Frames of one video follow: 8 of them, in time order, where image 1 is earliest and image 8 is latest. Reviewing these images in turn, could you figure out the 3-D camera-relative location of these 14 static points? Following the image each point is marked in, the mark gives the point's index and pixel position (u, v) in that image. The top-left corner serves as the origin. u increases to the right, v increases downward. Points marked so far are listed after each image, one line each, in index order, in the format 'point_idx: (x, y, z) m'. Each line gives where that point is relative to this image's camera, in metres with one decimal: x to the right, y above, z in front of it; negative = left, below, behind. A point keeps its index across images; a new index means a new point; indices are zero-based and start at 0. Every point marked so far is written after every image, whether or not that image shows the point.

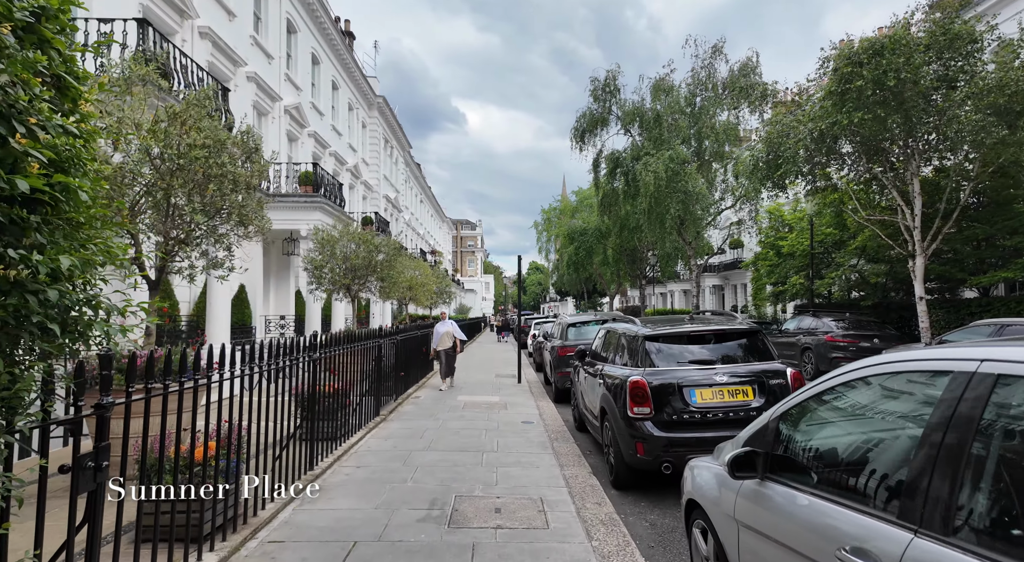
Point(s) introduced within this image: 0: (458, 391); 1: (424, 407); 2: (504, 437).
0: (-1.1, -2.4, +12.2) m
1: (-1.6, -2.3, +10.1) m
2: (-0.1, -2.1, +7.8) m
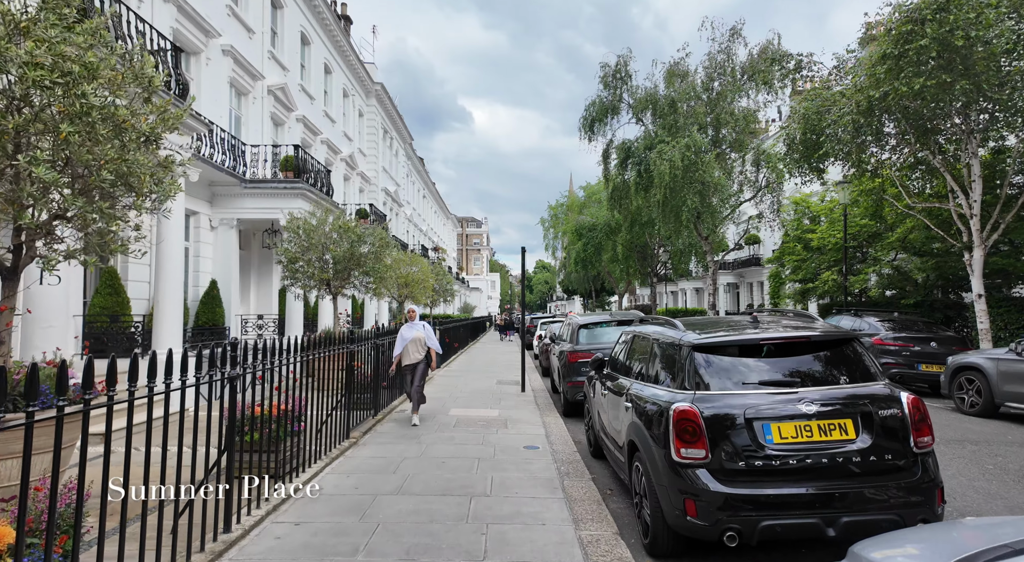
0: (-1.1, -2.3, +10.6) m
1: (-1.6, -2.2, +8.5) m
2: (-0.1, -2.0, +6.1) m
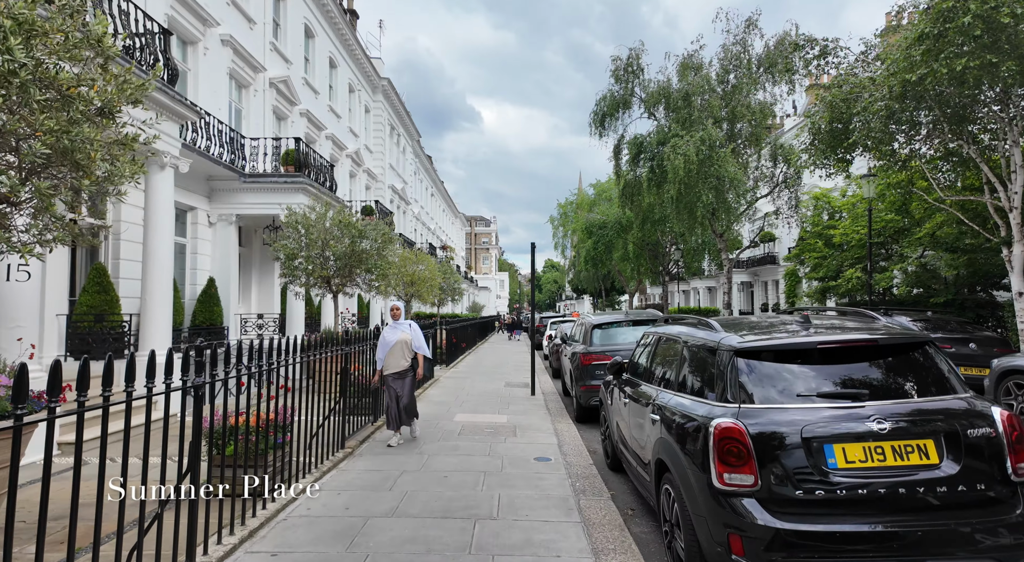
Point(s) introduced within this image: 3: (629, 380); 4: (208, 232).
0: (-0.9, -2.2, +10.0) m
1: (-1.4, -2.1, +7.9) m
2: (0.0, -2.0, +5.5) m
3: (+1.3, -1.1, +6.1) m
4: (-7.3, +1.2, +13.9) m
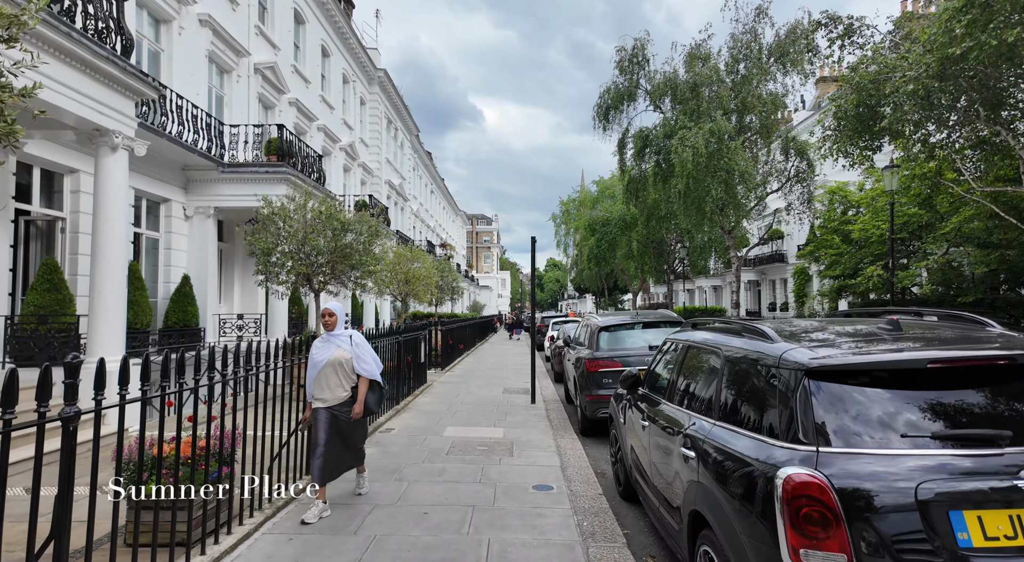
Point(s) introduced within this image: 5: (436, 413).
0: (-1.0, -2.2, +9.0) m
1: (-1.5, -2.1, +6.9) m
2: (-0.1, -2.0, +4.5) m
3: (+1.2, -1.0, +5.1) m
4: (-7.4, +1.2, +12.9) m
5: (-1.2, -2.2, +9.3) m
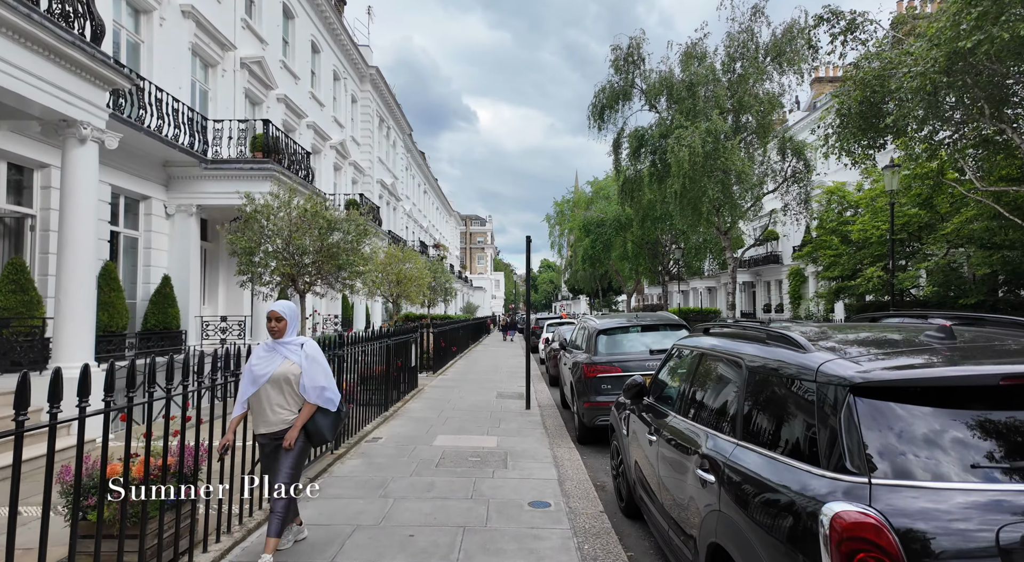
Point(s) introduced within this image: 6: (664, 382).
0: (-1.1, -2.2, +8.5) m
1: (-1.5, -2.1, +6.5) m
2: (-0.1, -2.0, +4.1) m
3: (+1.2, -1.0, +4.7) m
4: (-7.5, +1.2, +12.4) m
5: (-1.3, -2.2, +8.9) m
6: (+1.3, -0.8, +4.8) m
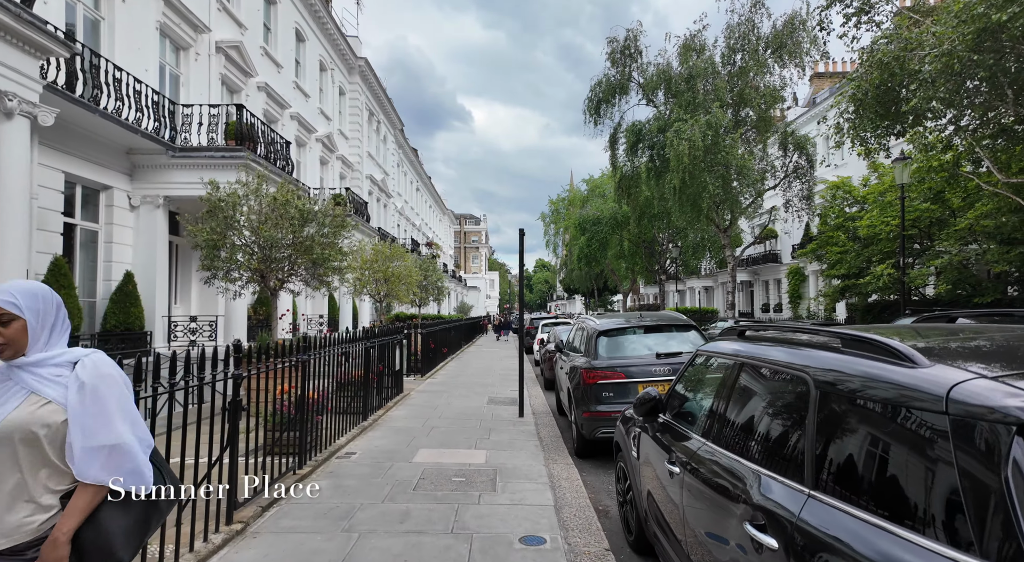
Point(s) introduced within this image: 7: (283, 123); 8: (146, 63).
0: (-1.2, -2.1, +7.7) m
1: (-1.7, -2.0, +5.6) m
2: (-0.2, -1.9, +3.2) m
3: (+1.1, -1.0, +3.9) m
4: (-7.7, +1.3, +11.5) m
5: (-1.4, -2.1, +8.0) m
6: (+1.2, -0.8, +3.9) m
7: (-7.7, +5.3, +19.3) m
8: (-7.6, +4.5, +11.8) m
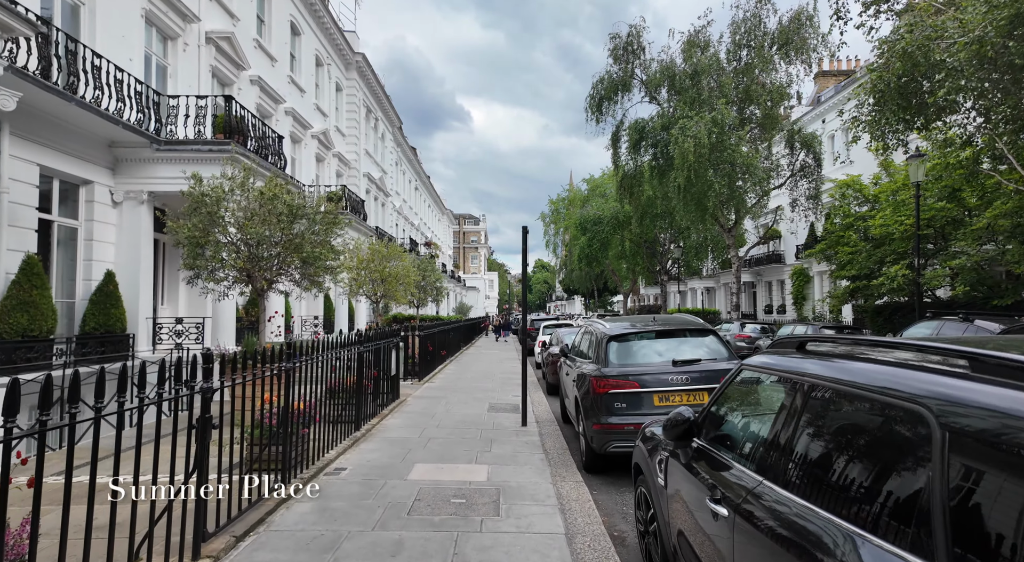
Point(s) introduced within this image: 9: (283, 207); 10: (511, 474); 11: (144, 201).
0: (-1.1, -2.1, +7.1) m
1: (-1.6, -2.0, +5.0) m
2: (-0.2, -1.9, +2.7) m
3: (+1.1, -1.0, +3.4) m
4: (-7.6, +1.3, +10.9) m
5: (-1.4, -2.1, +7.5) m
6: (+1.2, -0.8, +3.4) m
7: (-7.7, +5.3, +18.7) m
8: (-7.5, +4.5, +11.3) m
9: (-3.5, +1.1, +8.6) m
10: (0.0, -2.1, +6.3) m
11: (-7.0, +1.5, +11.0) m
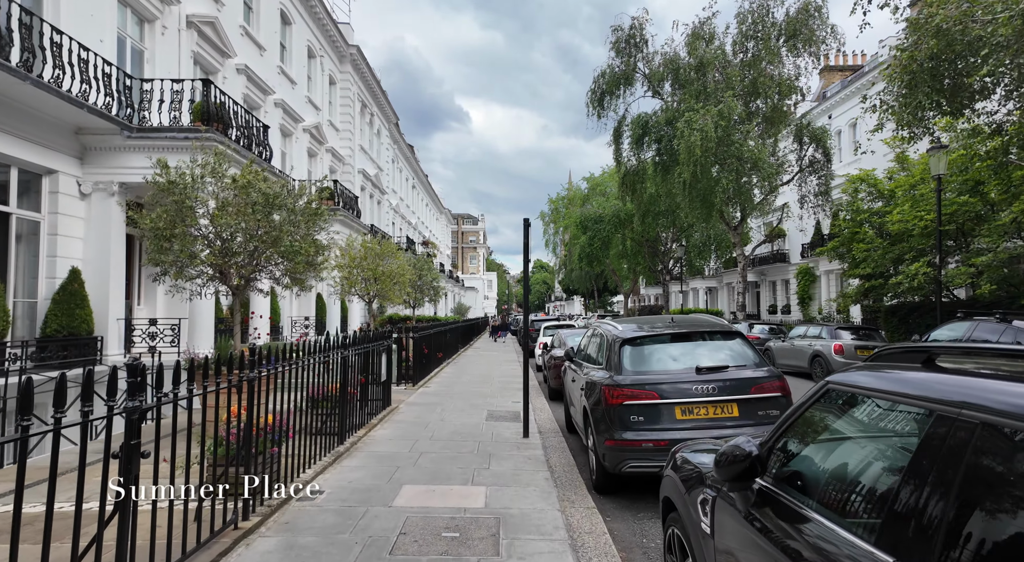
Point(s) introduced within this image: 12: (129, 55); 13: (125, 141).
0: (-1.1, -2.1, +6.3) m
1: (-1.6, -2.0, +4.2) m
2: (-0.1, -1.9, +1.9) m
3: (+1.1, -0.9, +2.5) m
4: (-7.6, +1.3, +10.1) m
5: (-1.4, -2.1, +6.7) m
6: (+1.2, -0.7, +2.6) m
7: (-7.7, +5.4, +17.9) m
8: (-7.5, +4.6, +10.5) m
9: (-3.4, +1.1, +7.8) m
10: (0.0, -2.1, +5.5) m
11: (-7.0, +1.6, +10.1) m
12: (-7.9, +4.6, +11.8) m
13: (-6.8, +2.4, +10.0) m
